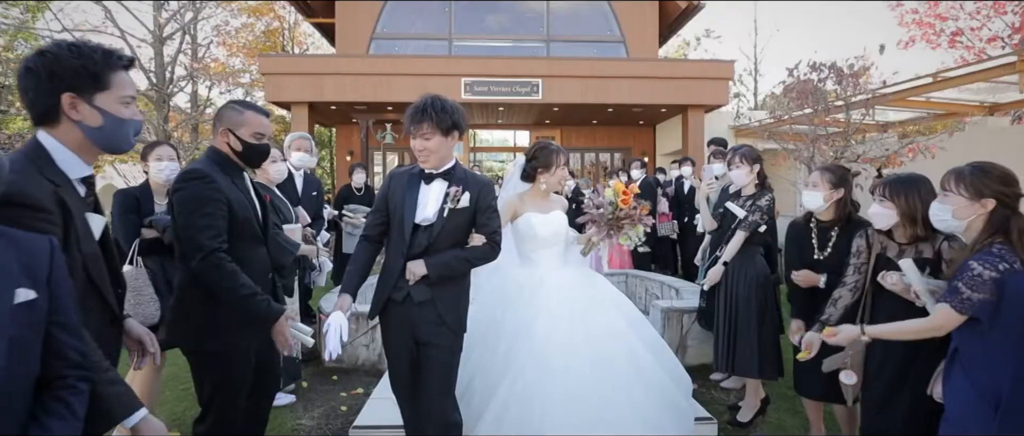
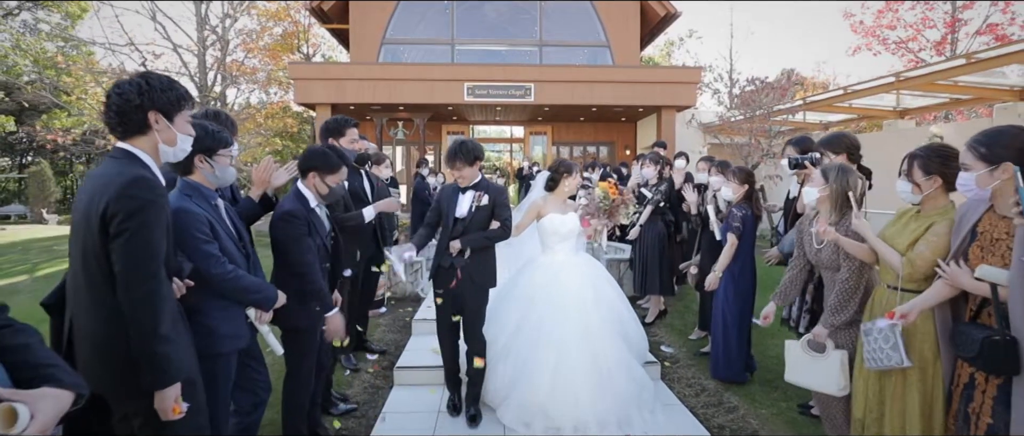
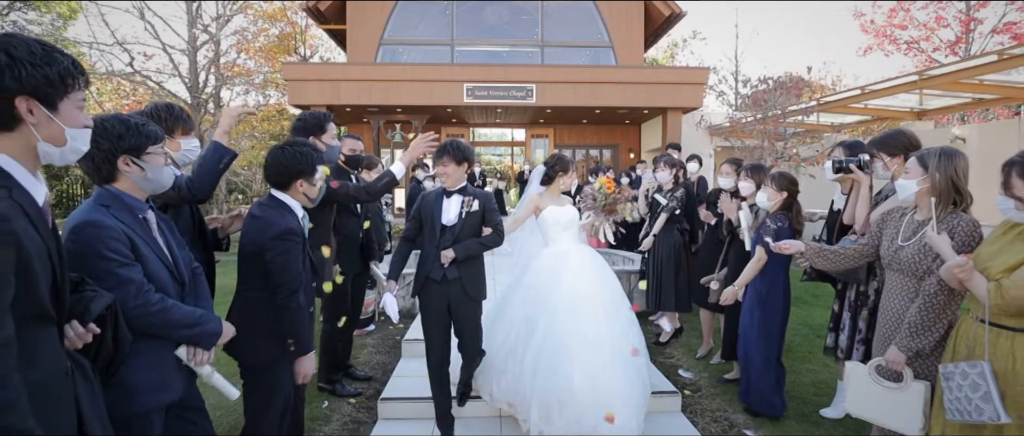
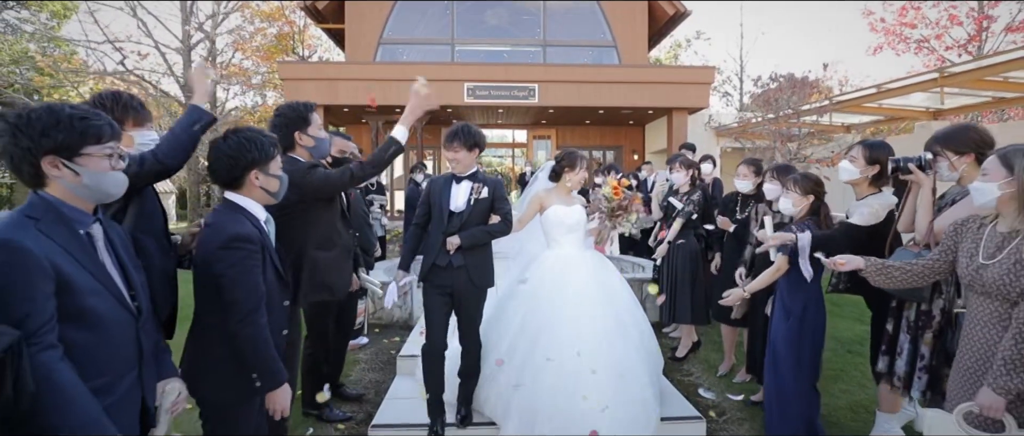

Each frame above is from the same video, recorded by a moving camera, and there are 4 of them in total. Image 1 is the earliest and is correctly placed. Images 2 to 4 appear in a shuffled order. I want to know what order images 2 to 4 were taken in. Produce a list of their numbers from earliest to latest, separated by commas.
4, 3, 2
